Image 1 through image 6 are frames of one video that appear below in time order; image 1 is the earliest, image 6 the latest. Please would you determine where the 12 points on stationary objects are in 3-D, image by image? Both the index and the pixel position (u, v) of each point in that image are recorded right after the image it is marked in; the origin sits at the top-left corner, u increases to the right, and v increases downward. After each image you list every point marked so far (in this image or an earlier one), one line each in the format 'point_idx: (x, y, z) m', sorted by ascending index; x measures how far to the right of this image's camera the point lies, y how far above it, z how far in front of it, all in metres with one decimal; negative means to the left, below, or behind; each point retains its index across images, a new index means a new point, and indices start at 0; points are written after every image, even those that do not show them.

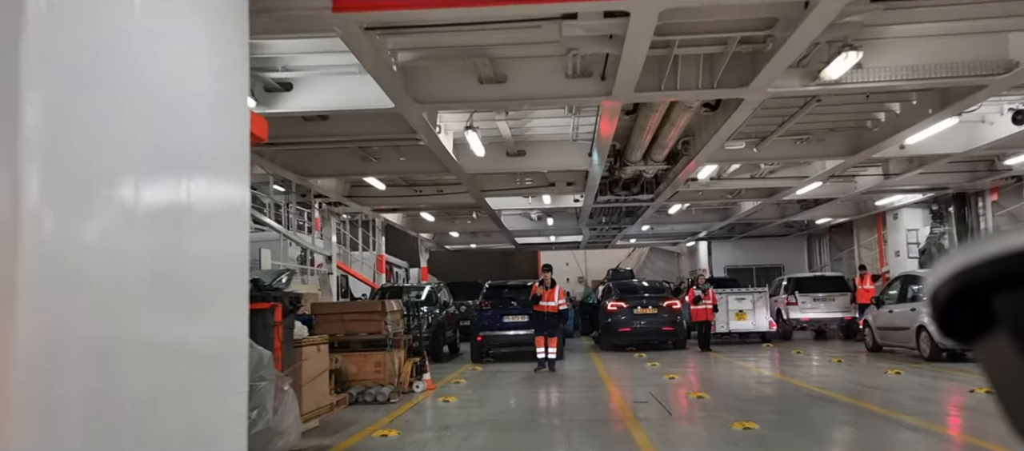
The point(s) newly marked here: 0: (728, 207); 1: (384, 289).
0: (+6.0, +0.5, +19.5) m
1: (-3.3, -1.6, +17.8) m
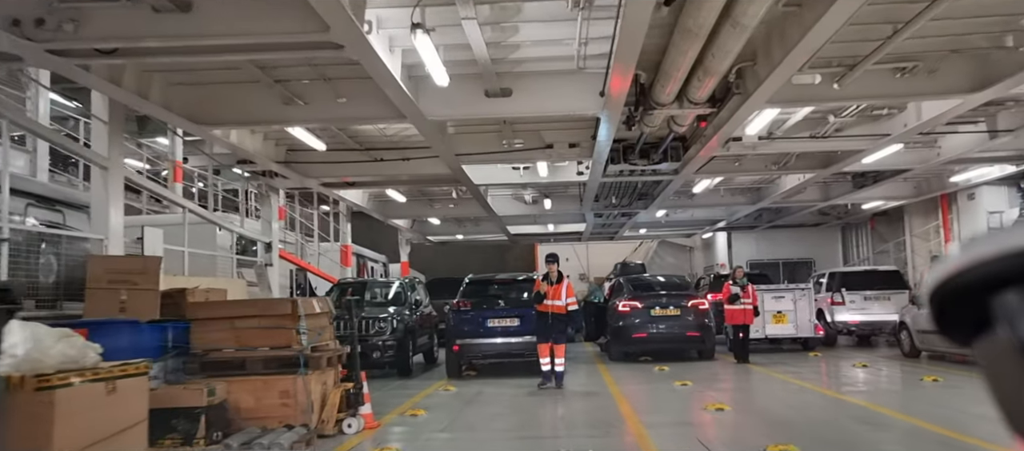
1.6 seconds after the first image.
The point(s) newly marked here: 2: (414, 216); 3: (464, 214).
0: (+5.8, +0.9, +16.2) m
1: (-3.6, -1.2, +14.5) m
2: (-2.5, +0.2, +17.6) m
3: (-1.2, +0.3, +17.7) m
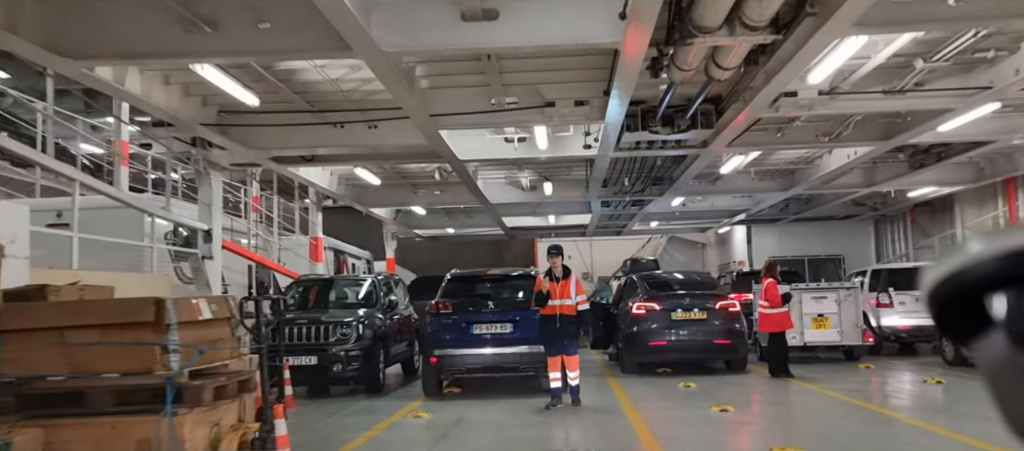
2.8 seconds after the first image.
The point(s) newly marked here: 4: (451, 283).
0: (+5.7, +1.2, +13.9) m
1: (-3.7, -1.0, +12.2) m
2: (-2.6, +0.5, +15.4) m
3: (-1.3, +0.5, +15.4) m
4: (-0.9, -0.8, +10.2) m
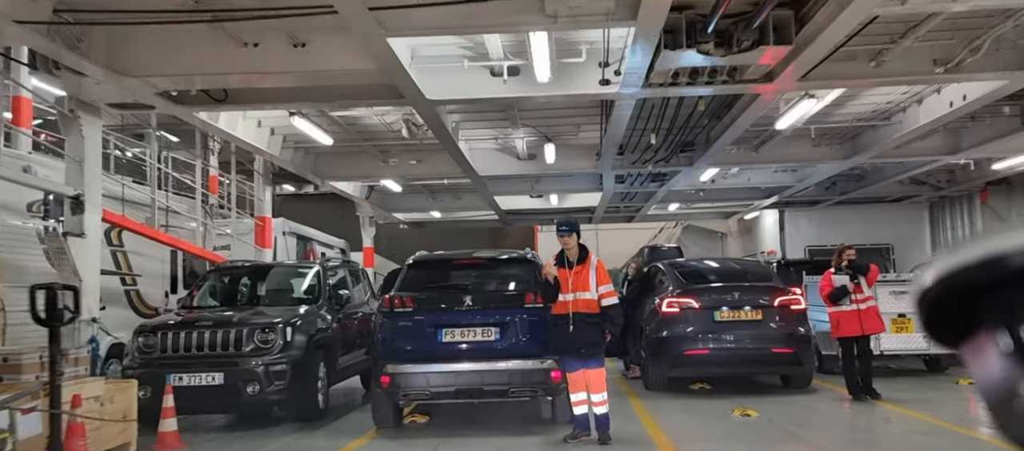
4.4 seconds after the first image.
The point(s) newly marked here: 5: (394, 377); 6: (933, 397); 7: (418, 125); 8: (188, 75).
0: (+5.6, +1.5, +11.0) m
1: (-3.8, -0.6, +9.3) m
2: (-2.7, +0.9, +12.4) m
3: (-1.4, +0.9, +12.5) m
4: (-1.0, -0.5, +7.3) m
5: (-1.1, -1.4, +6.6) m
6: (+5.4, -2.3, +9.2) m
7: (-1.3, +1.4, +9.9) m
8: (-3.2, +1.5, +6.9) m
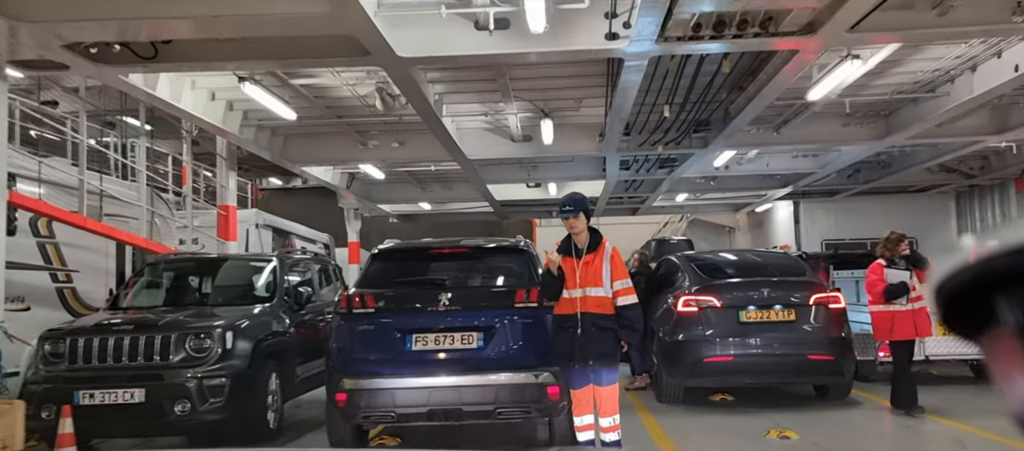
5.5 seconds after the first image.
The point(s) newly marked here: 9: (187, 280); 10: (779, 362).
0: (+5.5, +1.7, +9.7) m
1: (-3.9, -0.4, +8.0) m
2: (-2.8, +1.0, +11.1) m
3: (-1.6, +1.1, +11.2) m
4: (-1.1, -0.3, +6.0) m
5: (-1.2, -1.3, +5.4) m
6: (+5.3, -2.1, +7.9) m
7: (-1.4, +1.6, +8.6) m
8: (-3.3, +1.6, +5.6) m
9: (-3.6, -0.6, +7.8) m
10: (+2.8, -1.4, +7.4) m
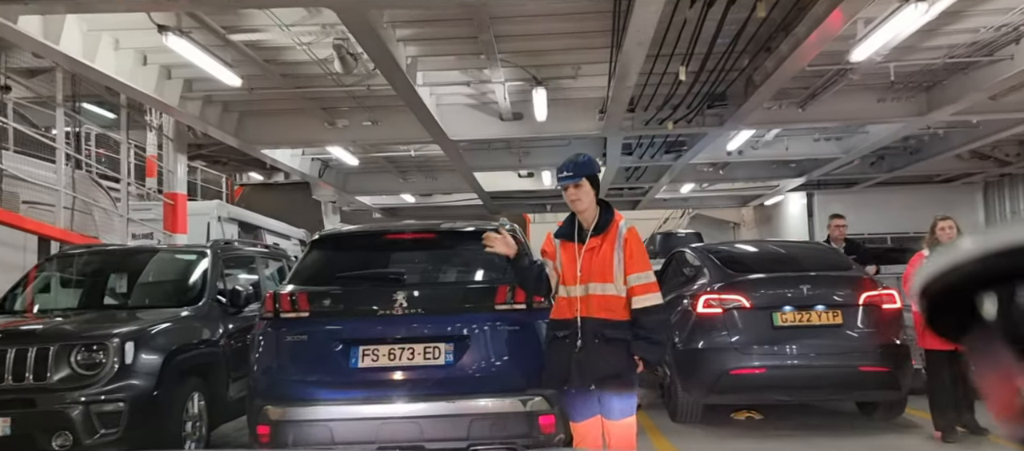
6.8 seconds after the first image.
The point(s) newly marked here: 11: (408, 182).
0: (+5.3, +1.8, +8.4) m
1: (-4.0, -0.3, +6.6) m
2: (-3.0, +1.2, +9.8) m
3: (-1.7, +1.2, +9.9) m
4: (-1.3, -0.2, +4.6) m
5: (-1.3, -1.1, +4.0) m
6: (+5.2, -2.0, +6.6) m
7: (-1.6, +1.7, +7.3) m
8: (-3.4, +1.7, +4.2) m
9: (-3.7, -0.5, +6.4) m
10: (+2.7, -1.3, +6.1) m
11: (-2.2, +0.9, +14.6) m
